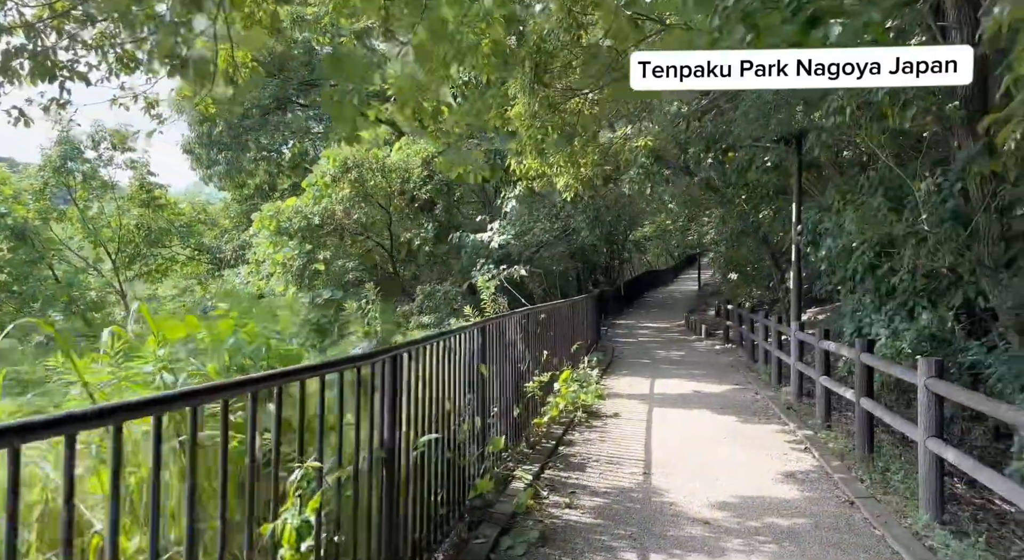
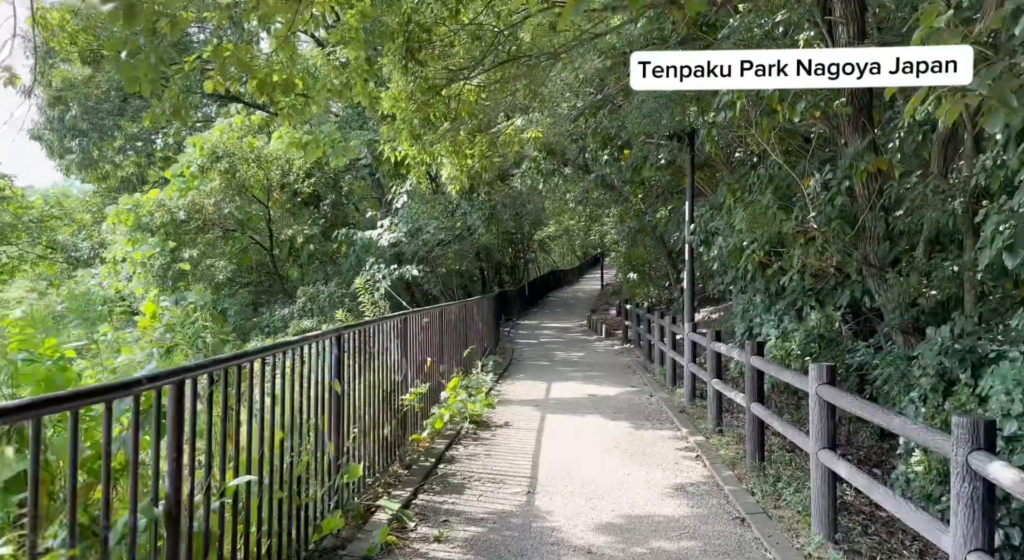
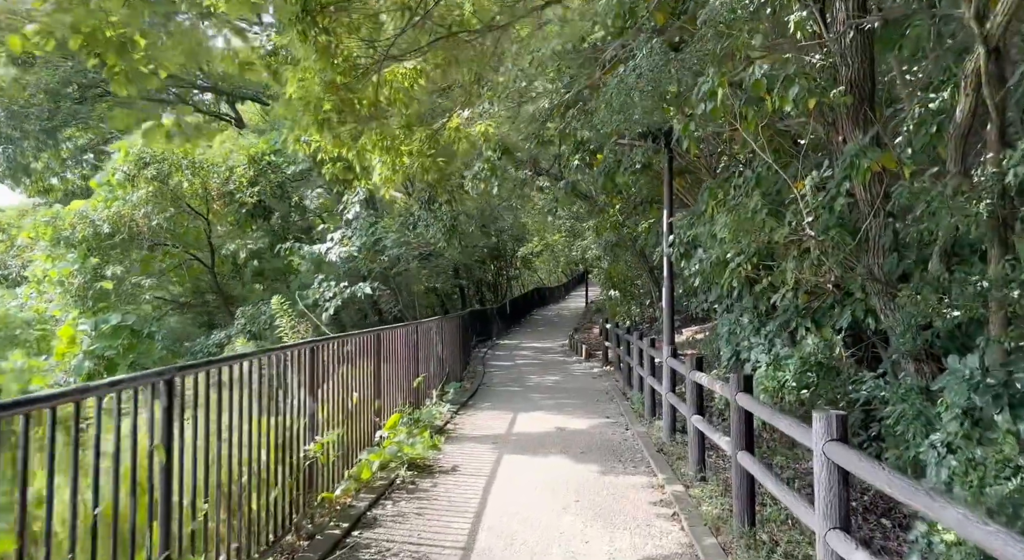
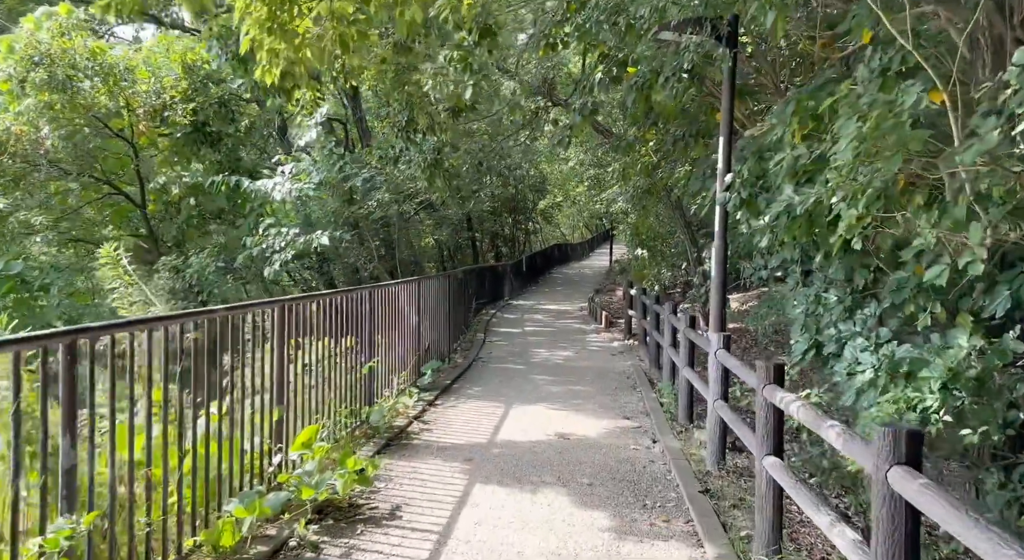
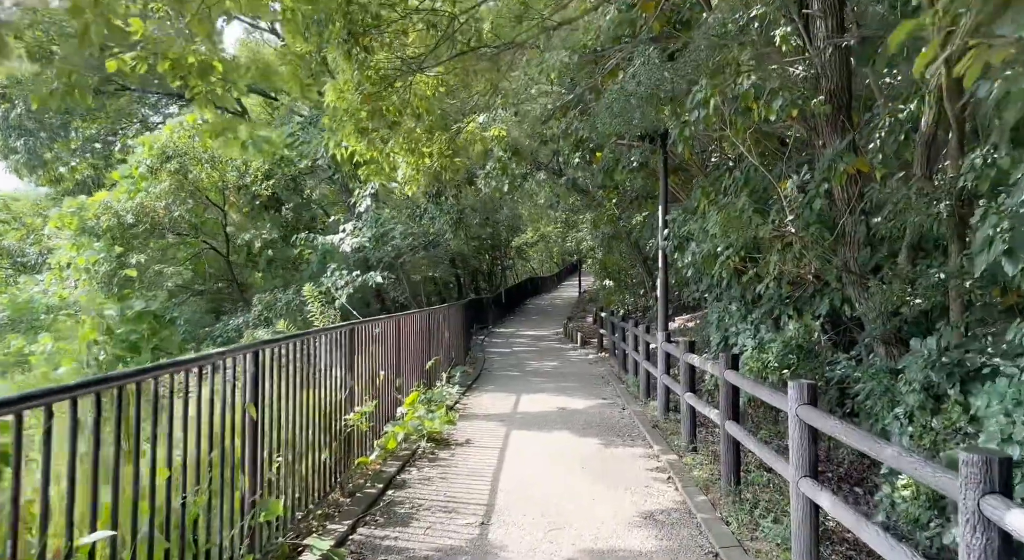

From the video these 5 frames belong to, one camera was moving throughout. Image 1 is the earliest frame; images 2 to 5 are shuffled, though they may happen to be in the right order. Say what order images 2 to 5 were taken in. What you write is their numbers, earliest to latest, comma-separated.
2, 5, 3, 4
